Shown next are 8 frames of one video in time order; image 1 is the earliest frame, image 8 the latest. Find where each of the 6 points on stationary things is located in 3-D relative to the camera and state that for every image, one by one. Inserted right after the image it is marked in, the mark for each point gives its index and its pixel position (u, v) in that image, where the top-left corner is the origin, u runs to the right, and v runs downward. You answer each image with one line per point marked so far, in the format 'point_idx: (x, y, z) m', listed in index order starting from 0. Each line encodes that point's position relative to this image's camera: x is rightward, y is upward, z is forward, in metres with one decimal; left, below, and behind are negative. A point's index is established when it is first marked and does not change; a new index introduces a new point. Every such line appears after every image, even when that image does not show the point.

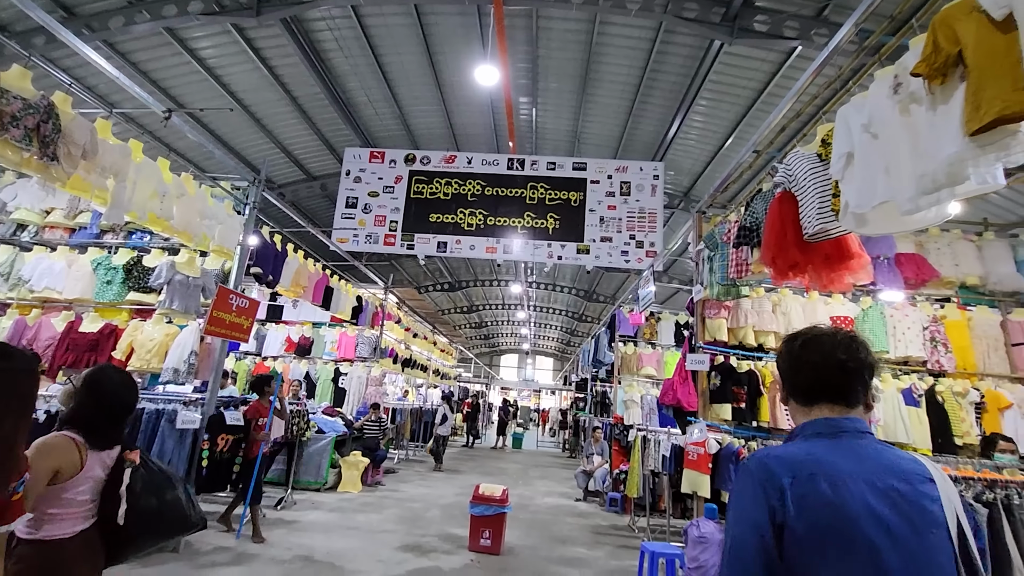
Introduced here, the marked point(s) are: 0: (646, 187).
0: (+1.6, +1.1, +5.8) m
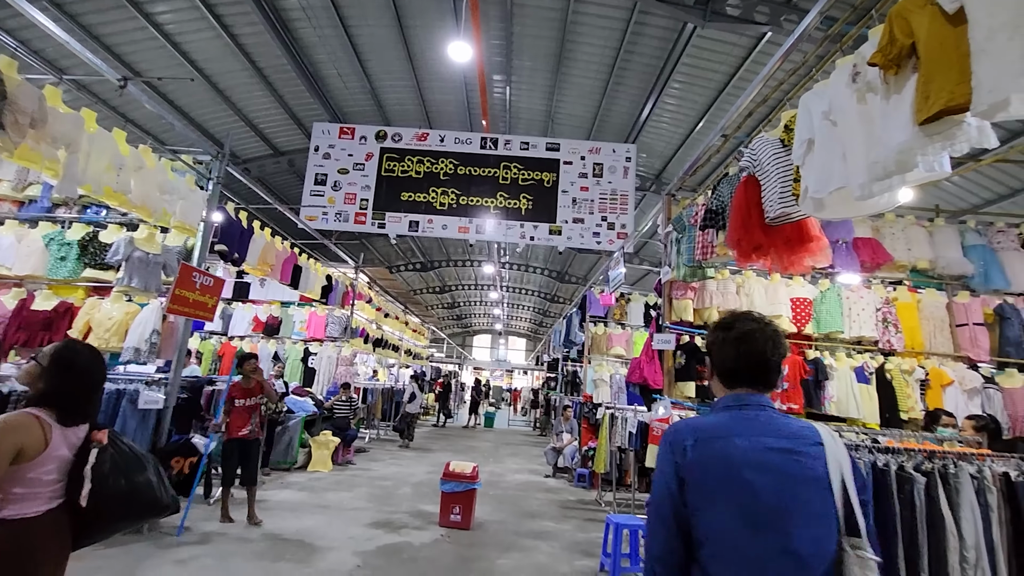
0: (+1.3, +1.4, +5.9) m
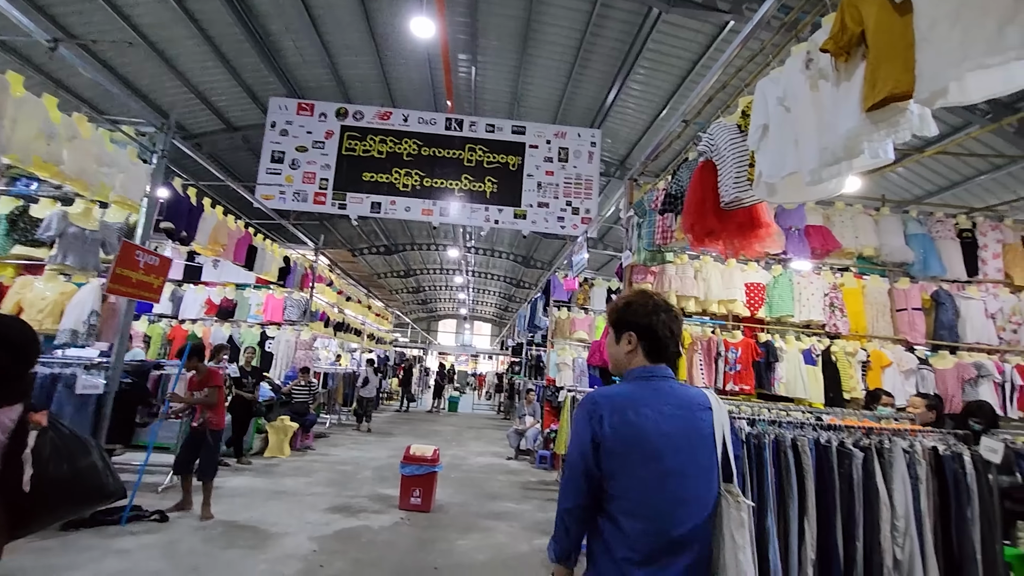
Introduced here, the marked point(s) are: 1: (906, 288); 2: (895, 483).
0: (+0.8, +1.5, +5.9) m
1: (+3.6, 0.0, +4.6) m
2: (+2.0, -1.0, +2.7) m
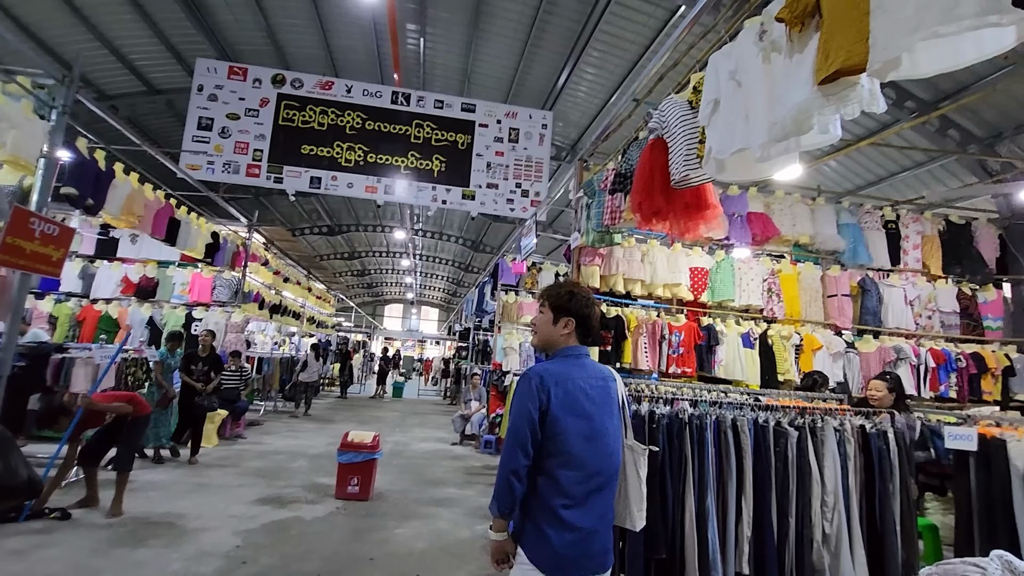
0: (+0.2, +1.7, +5.8) m
1: (+3.1, +0.1, +4.8) m
2: (+1.7, -1.0, +2.7) m
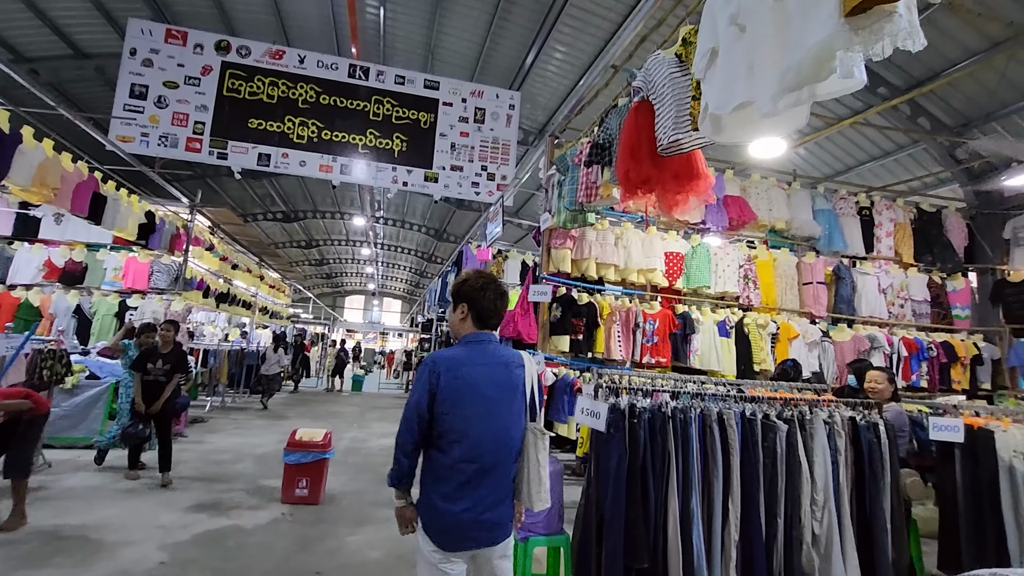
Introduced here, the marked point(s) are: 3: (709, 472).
0: (-0.1, +1.9, +5.4) m
1: (+2.8, +0.2, +4.6) m
2: (+1.5, -0.9, +2.5) m
3: (+1.0, -0.9, +2.4) m
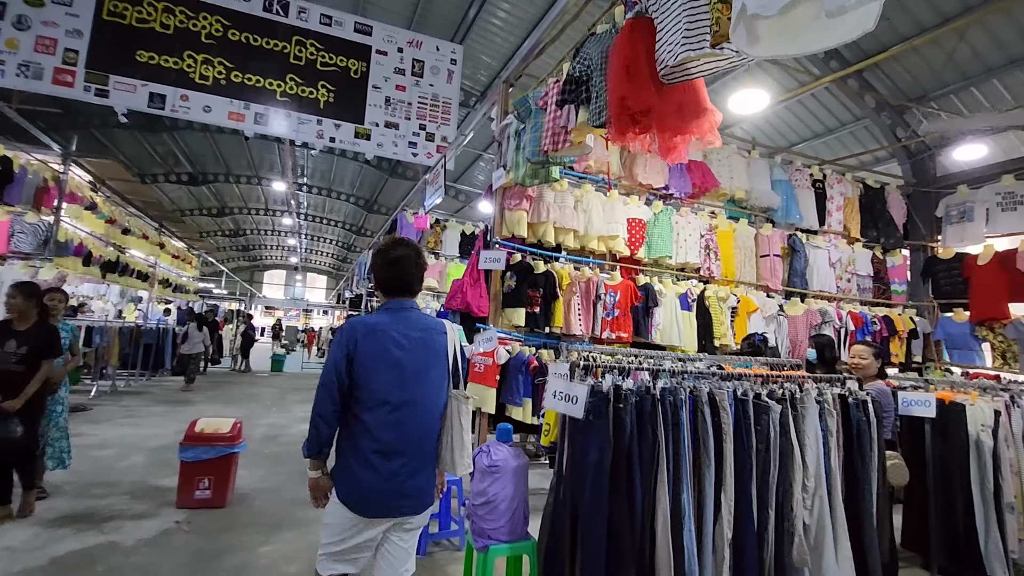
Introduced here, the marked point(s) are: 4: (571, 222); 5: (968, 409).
0: (-0.6, +2.2, +4.8) m
1: (+2.3, +0.5, +4.5) m
2: (+1.4, -0.7, +2.3) m
3: (+0.8, -0.7, +2.1) m
4: (+0.4, +0.5, +3.7) m
5: (+2.5, -0.7, +2.8) m
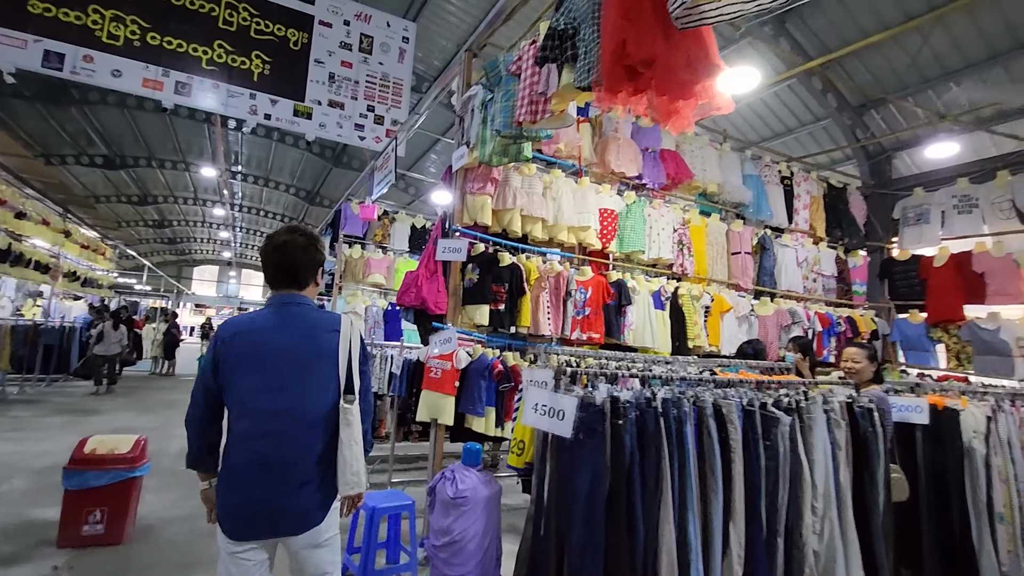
0: (-1.0, +2.2, +4.3) m
1: (+2.0, +0.5, +4.3) m
2: (+1.2, -0.7, +2.0) m
3: (+0.7, -0.7, +1.8) m
4: (+0.2, +0.5, +3.3) m
5: (+2.3, -0.7, +2.6) m
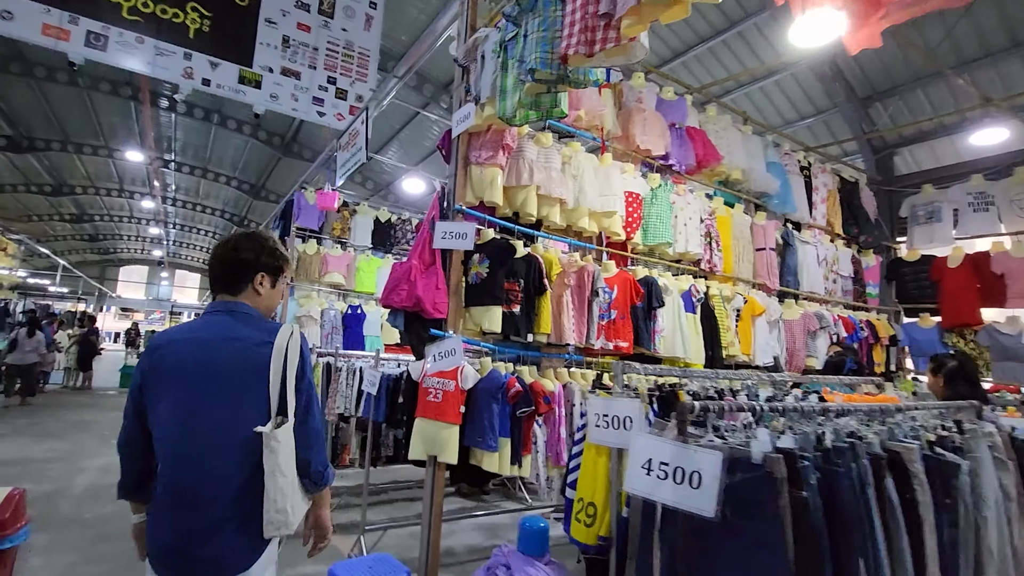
0: (-1.0, +2.2, +3.6) m
1: (+1.9, +0.5, +3.8) m
2: (+1.4, -0.7, +1.5) m
3: (+0.9, -0.7, +1.2) m
4: (+0.3, +0.5, +2.7) m
5: (+2.5, -0.7, +2.2) m
